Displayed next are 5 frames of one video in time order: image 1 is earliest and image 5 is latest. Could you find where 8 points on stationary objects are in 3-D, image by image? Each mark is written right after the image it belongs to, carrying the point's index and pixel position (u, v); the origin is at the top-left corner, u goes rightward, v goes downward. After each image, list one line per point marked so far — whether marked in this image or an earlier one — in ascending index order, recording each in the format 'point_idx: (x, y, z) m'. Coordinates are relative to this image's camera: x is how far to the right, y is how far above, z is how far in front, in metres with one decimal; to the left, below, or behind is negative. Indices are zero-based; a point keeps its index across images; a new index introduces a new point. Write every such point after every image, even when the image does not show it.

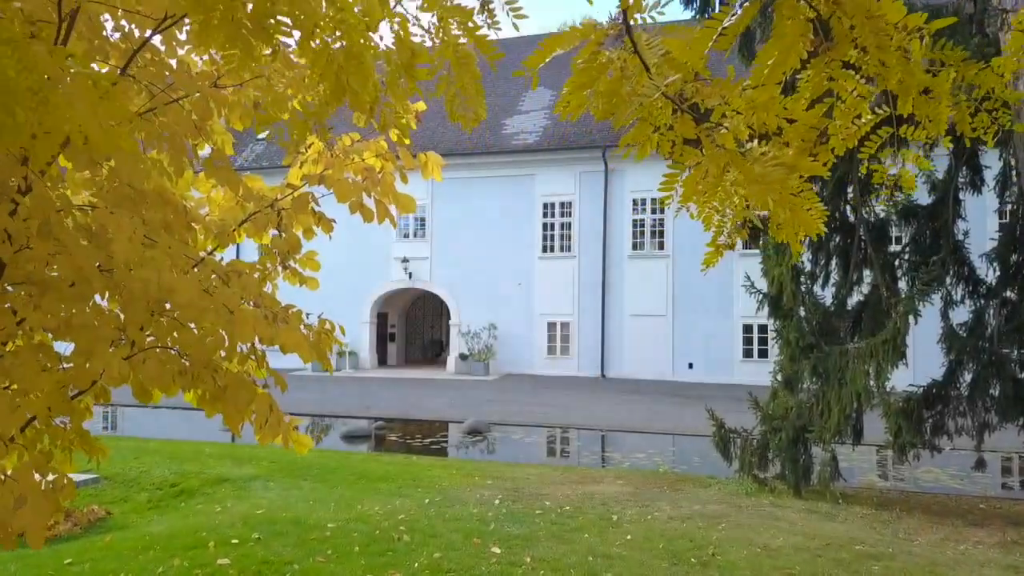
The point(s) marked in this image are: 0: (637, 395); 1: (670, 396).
0: (+2.2, -1.9, +19.1) m
1: (+2.8, -1.9, +19.1) m
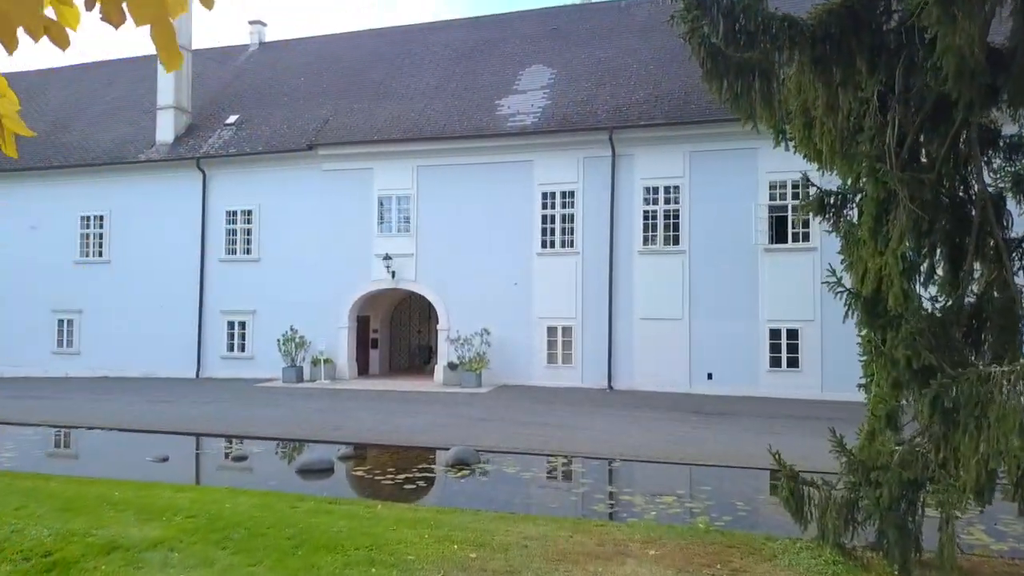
0: (+2.2, -1.9, +16.5) m
1: (+2.7, -1.9, +16.5) m
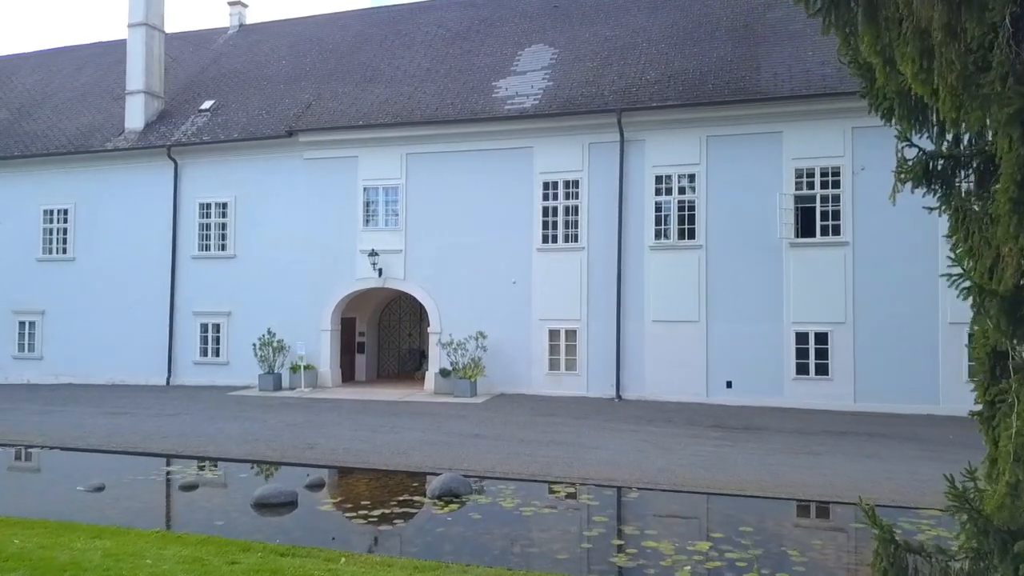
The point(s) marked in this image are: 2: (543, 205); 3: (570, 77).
0: (+2.1, -1.9, +14.7) m
1: (+2.7, -1.9, +14.6) m
2: (+0.6, +1.5, +19.1) m
3: (+1.1, +3.9, +19.8) m
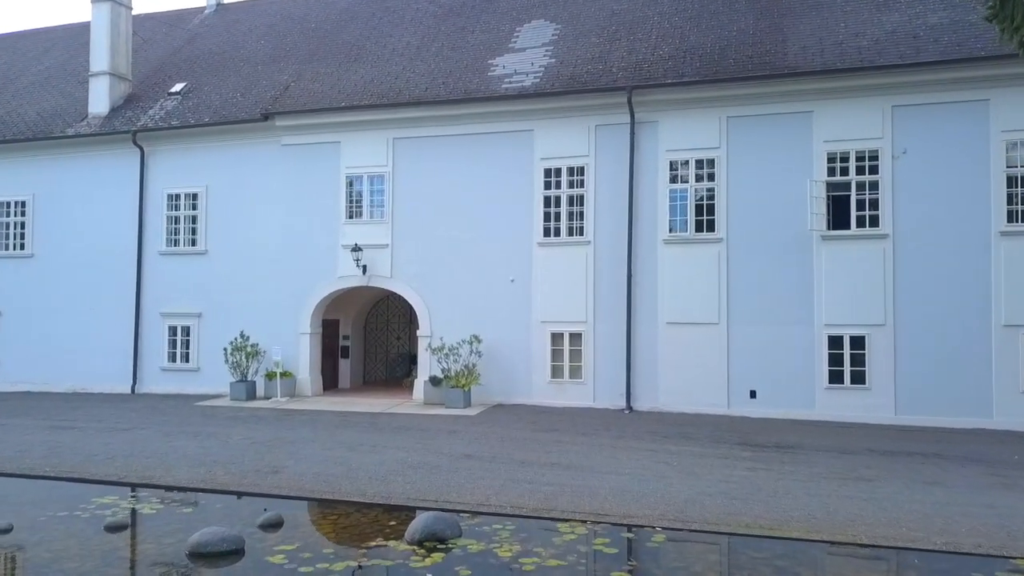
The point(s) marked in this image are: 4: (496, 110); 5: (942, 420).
0: (+2.1, -1.9, +12.8) m
1: (+2.7, -1.9, +12.7) m
2: (+0.5, +1.5, +17.2) m
3: (+1.0, +3.9, +17.9) m
4: (-0.3, +2.9, +17.4) m
5: (+5.9, -1.8, +14.7) m
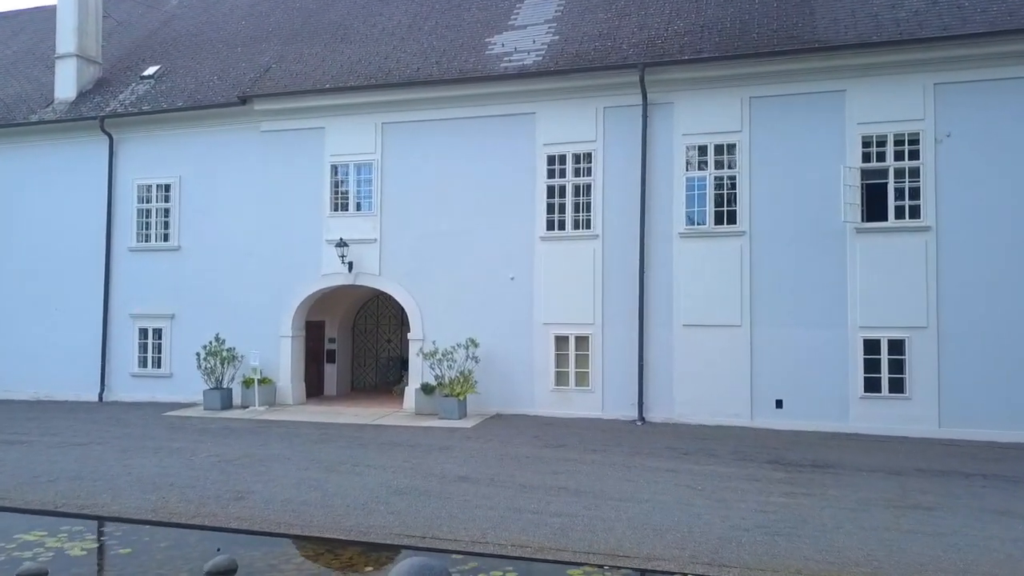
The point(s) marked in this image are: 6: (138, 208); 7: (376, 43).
0: (+2.1, -1.8, +11.2) m
1: (+2.7, -1.8, +11.2) m
2: (+0.5, +1.5, +15.7) m
3: (+1.0, +3.9, +16.4) m
4: (-0.3, +2.9, +15.9) m
5: (+5.9, -1.8, +13.1) m
6: (-6.4, +1.4, +18.5) m
7: (-2.3, +4.1, +18.1) m
